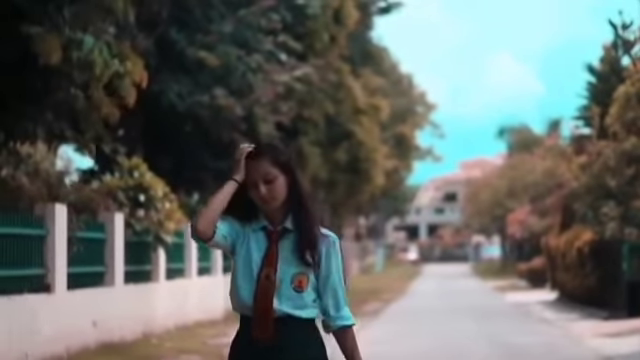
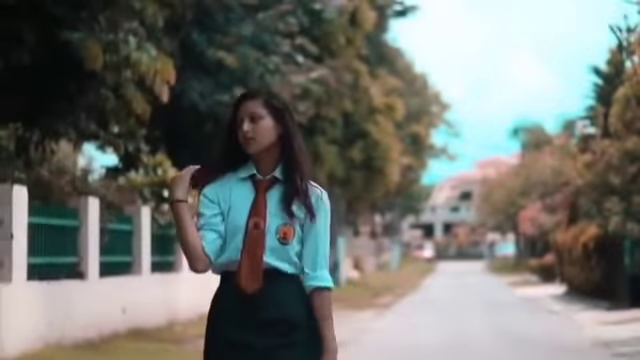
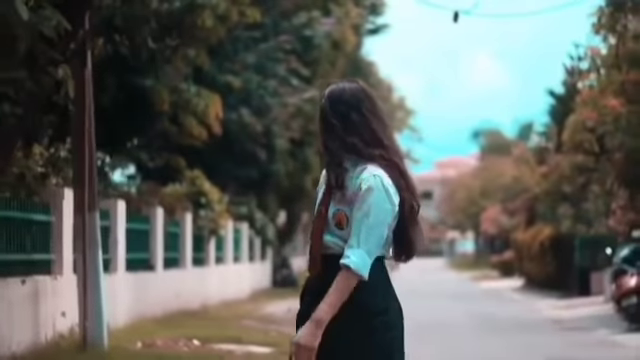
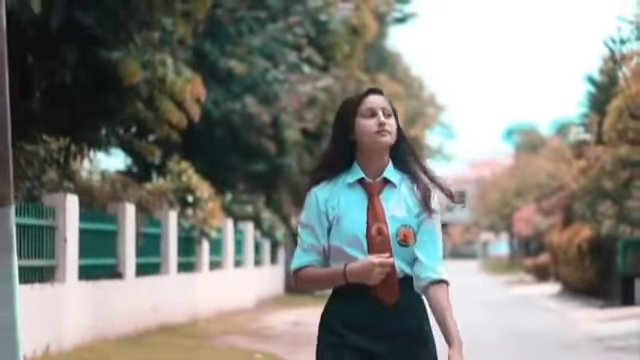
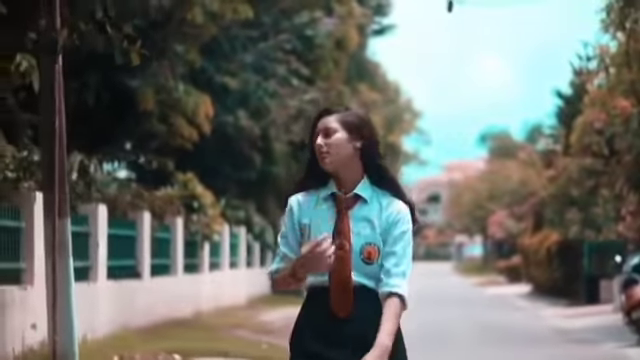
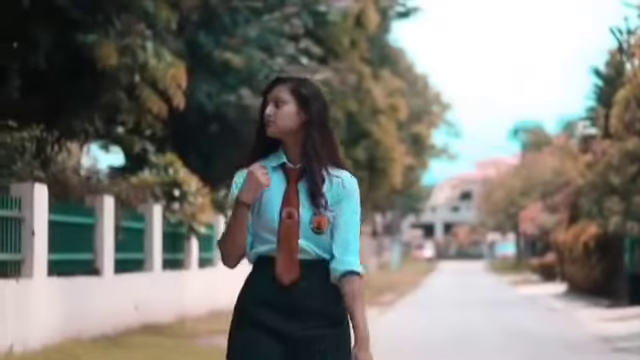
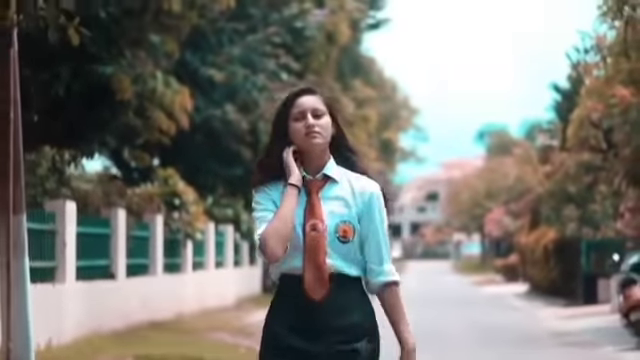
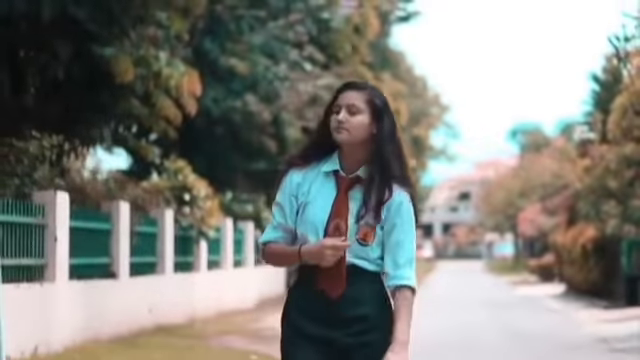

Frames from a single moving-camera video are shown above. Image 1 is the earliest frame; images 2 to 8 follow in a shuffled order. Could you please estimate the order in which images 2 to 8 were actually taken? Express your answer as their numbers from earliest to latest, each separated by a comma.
2, 6, 8, 4, 7, 5, 3
